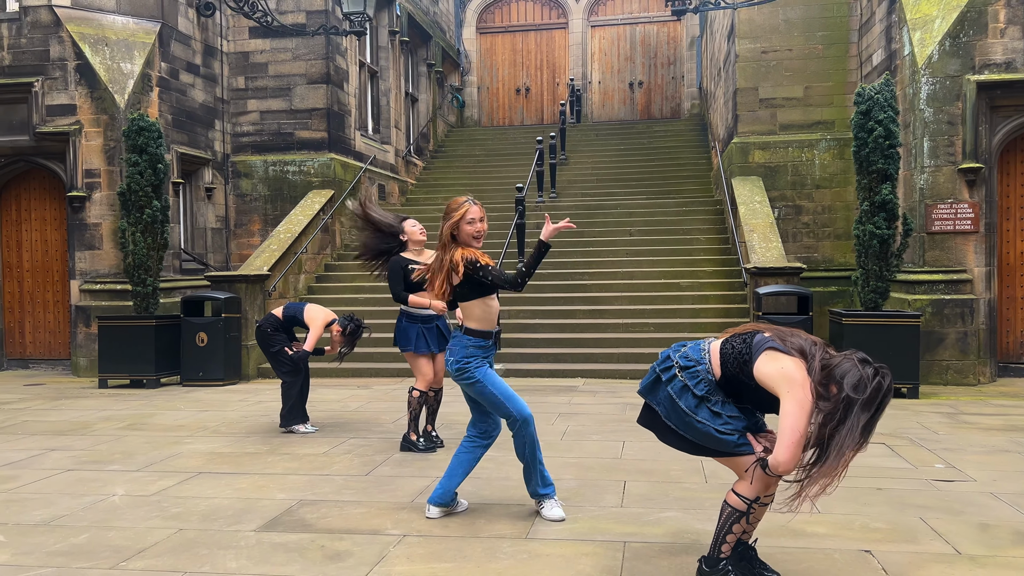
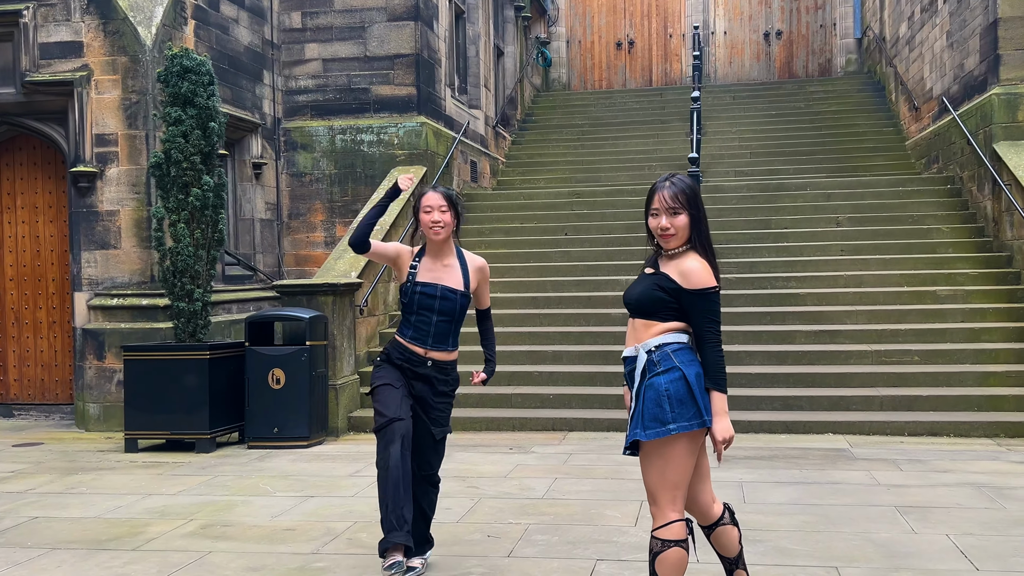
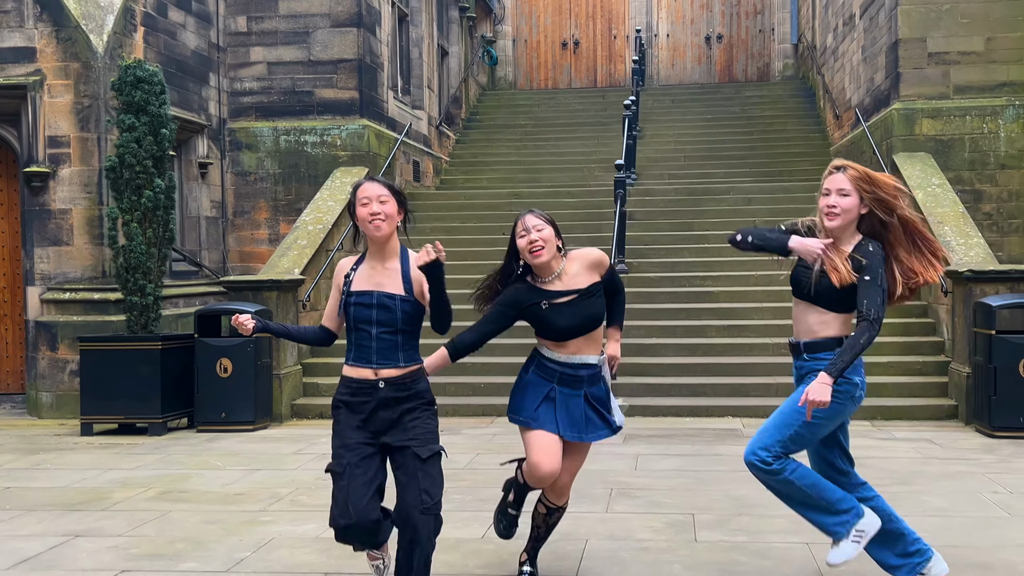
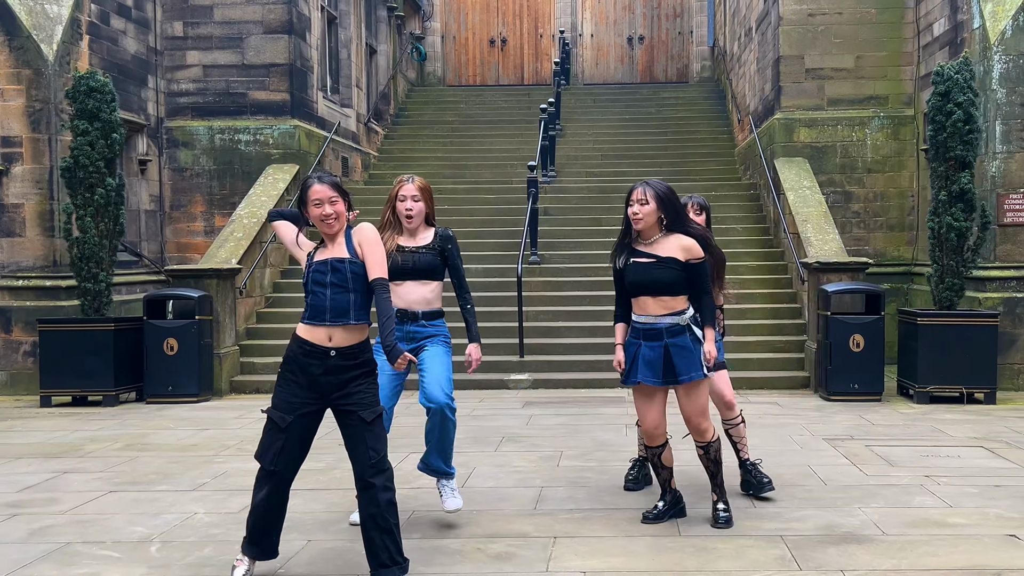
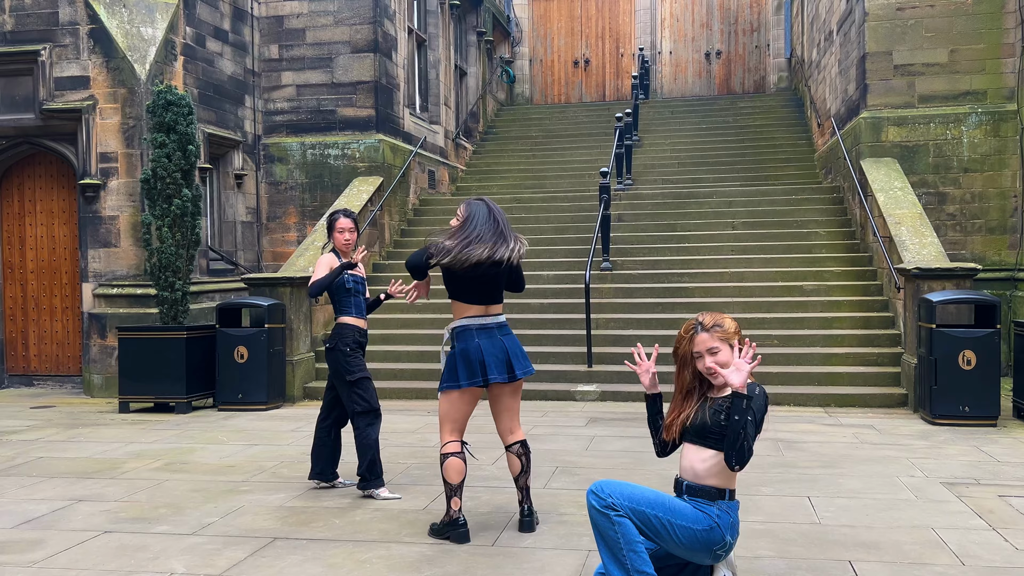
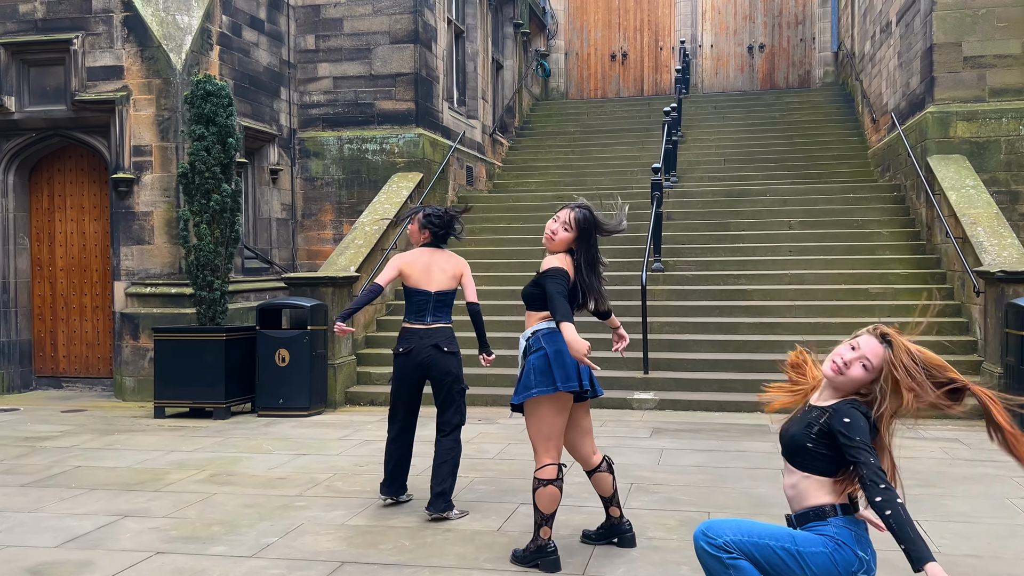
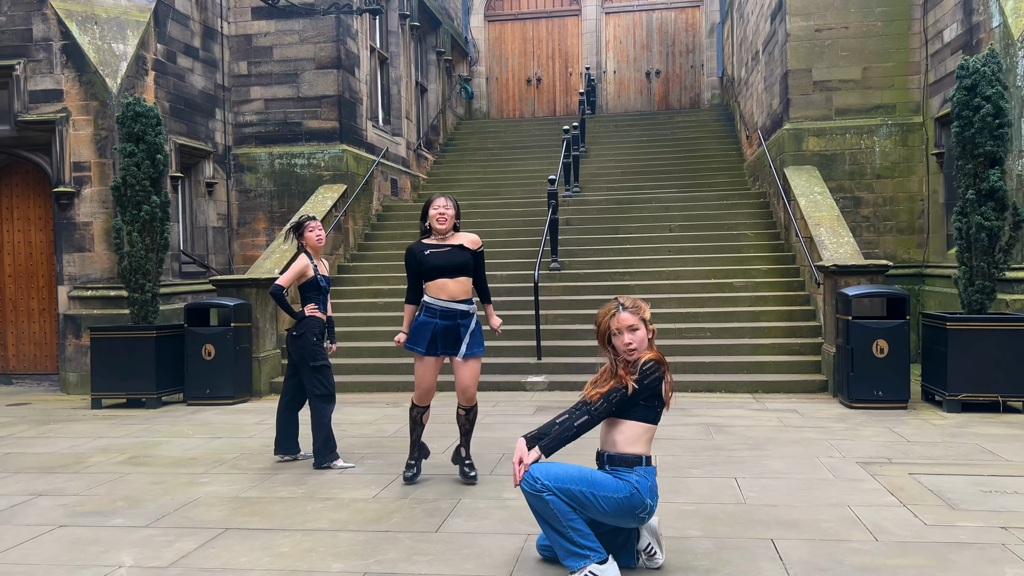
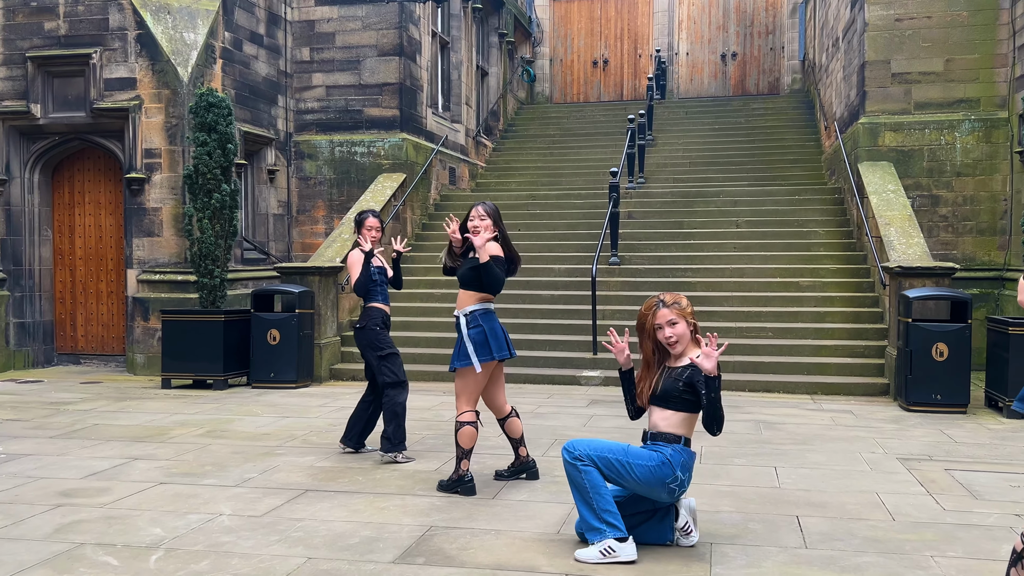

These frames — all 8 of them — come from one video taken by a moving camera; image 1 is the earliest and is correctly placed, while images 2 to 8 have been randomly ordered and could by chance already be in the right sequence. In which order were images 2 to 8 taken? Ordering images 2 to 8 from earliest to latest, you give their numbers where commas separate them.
7, 5, 8, 6, 2, 3, 4
